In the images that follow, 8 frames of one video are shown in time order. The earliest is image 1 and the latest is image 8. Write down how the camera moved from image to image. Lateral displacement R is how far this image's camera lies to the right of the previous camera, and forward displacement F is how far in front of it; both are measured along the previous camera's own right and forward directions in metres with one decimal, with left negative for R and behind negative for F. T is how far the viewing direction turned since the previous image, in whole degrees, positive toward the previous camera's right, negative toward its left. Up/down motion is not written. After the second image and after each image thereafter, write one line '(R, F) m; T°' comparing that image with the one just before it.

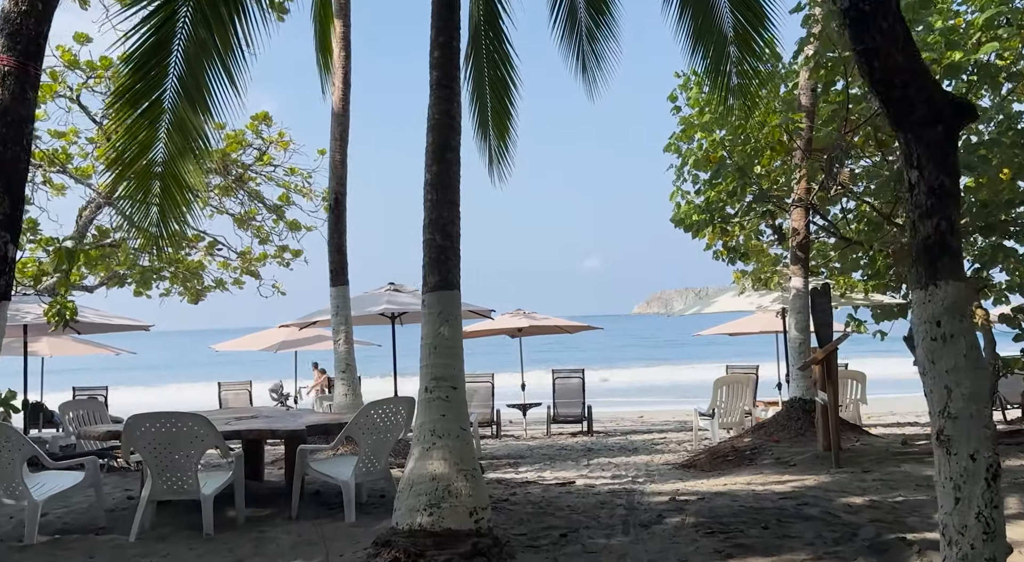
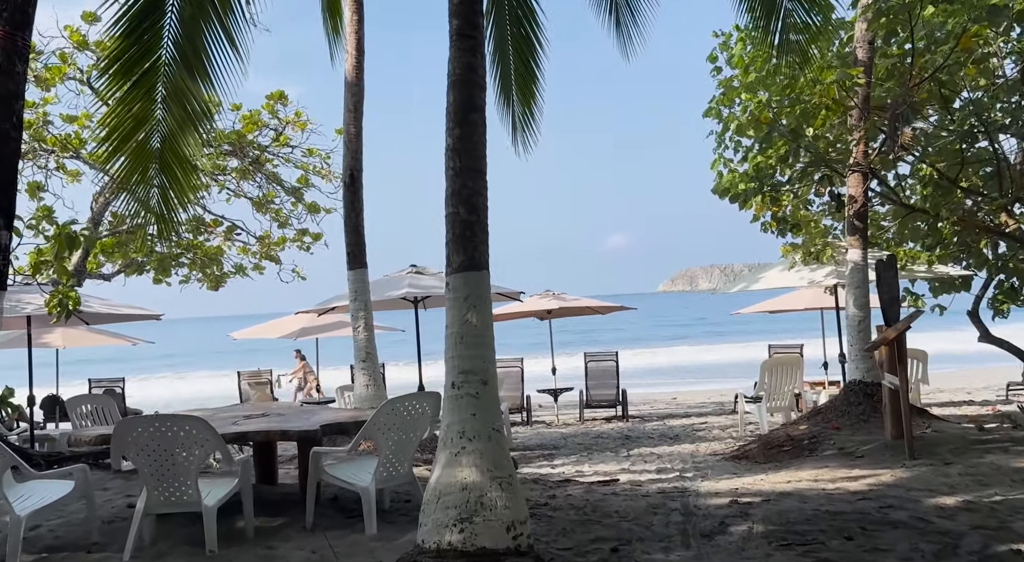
(-0.1, +0.7) m; -1°
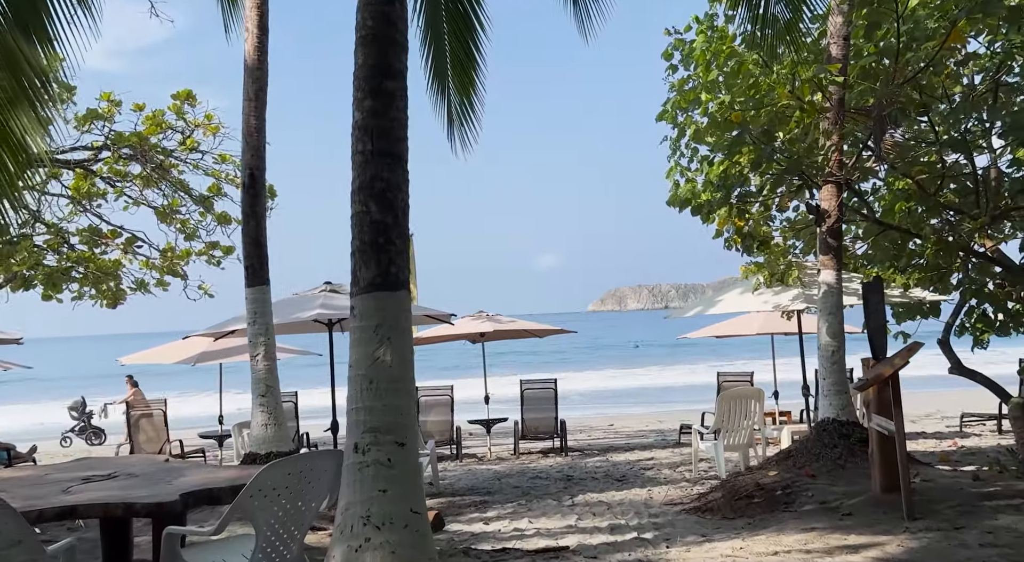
(0.0, +1.3) m; +4°
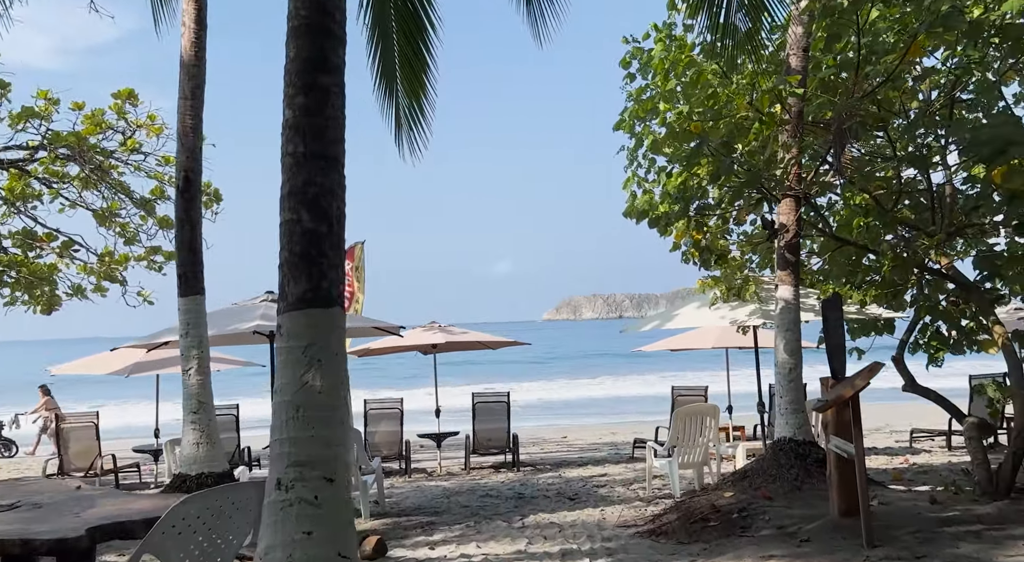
(0.0, +0.3) m; +2°
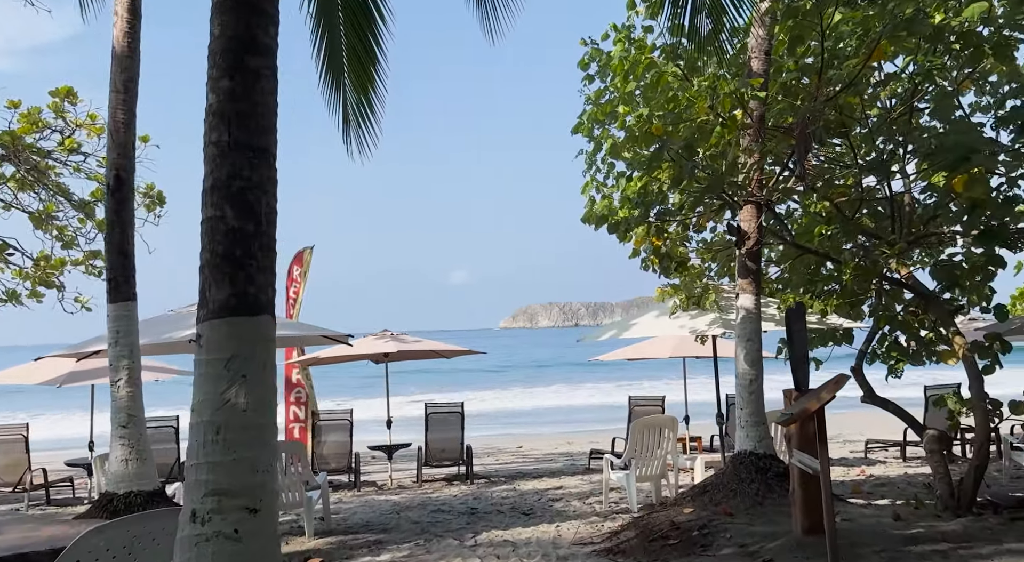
(0.0, +0.3) m; +2°
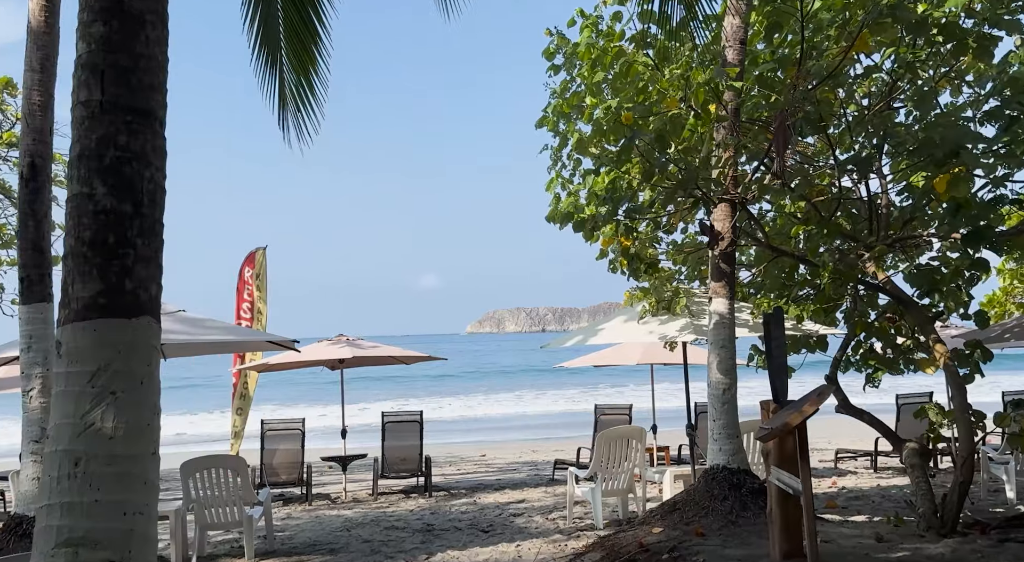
(+0.1, +0.5) m; +2°
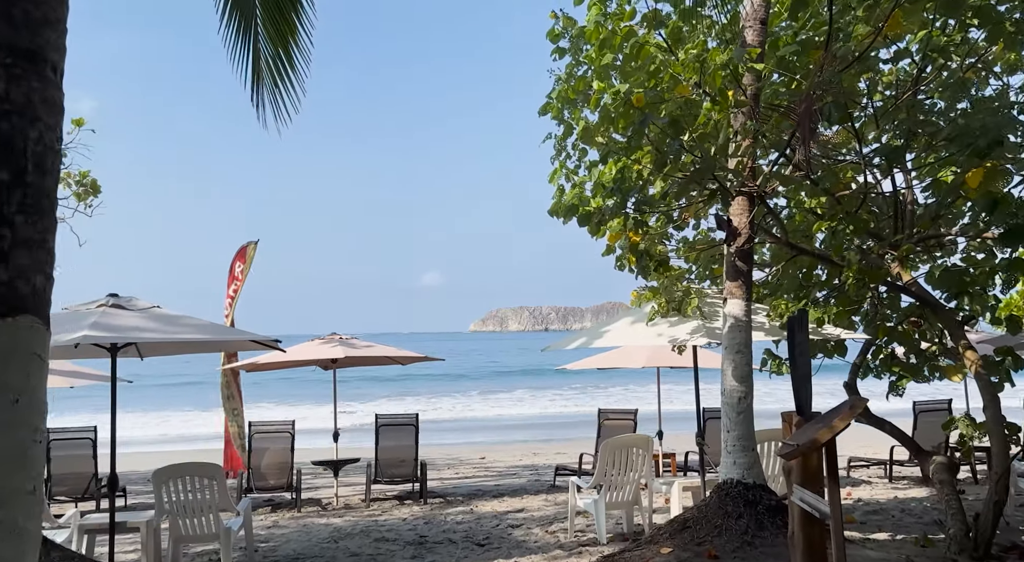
(0.0, +0.6) m; 0°
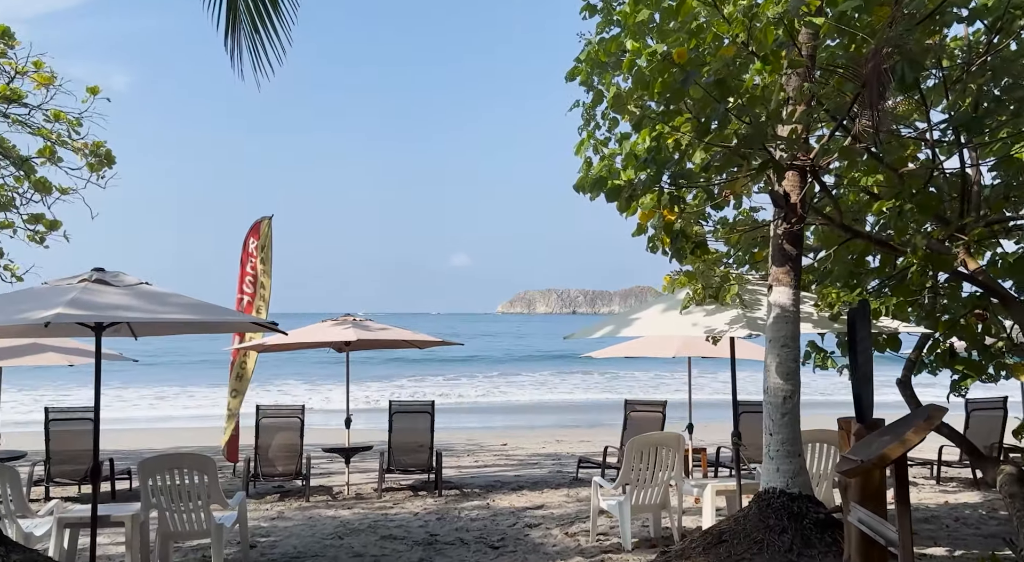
(0.0, +0.7) m; -2°
